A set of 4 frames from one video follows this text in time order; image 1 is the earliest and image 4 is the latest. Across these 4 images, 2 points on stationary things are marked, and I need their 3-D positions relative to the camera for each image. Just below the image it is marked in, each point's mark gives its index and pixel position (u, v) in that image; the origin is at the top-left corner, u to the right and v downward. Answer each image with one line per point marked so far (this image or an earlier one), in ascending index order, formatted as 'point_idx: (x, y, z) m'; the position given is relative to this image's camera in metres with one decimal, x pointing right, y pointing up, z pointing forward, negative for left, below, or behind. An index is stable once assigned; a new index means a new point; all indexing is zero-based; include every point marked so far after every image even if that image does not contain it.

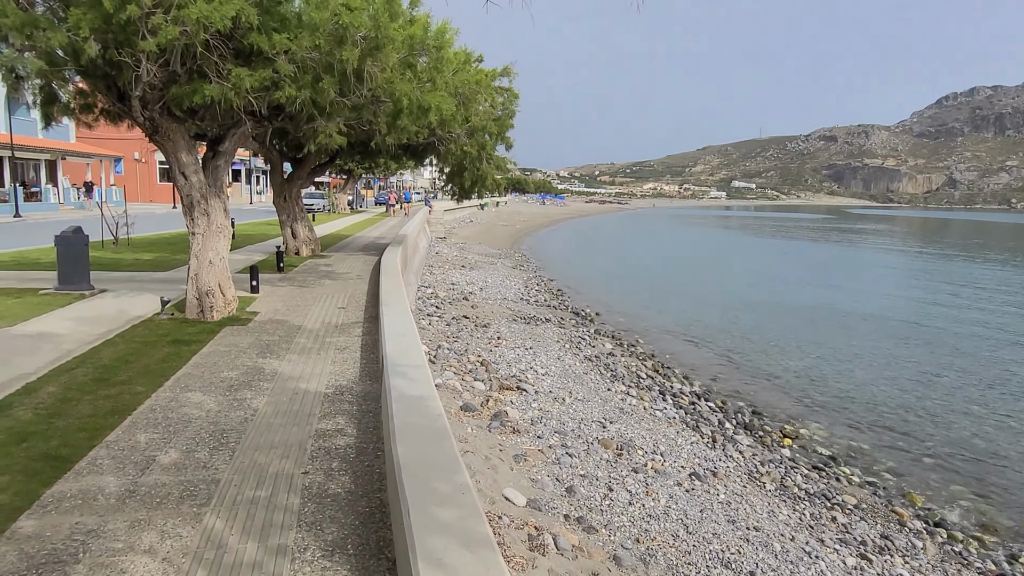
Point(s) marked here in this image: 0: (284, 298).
0: (-3.3, -0.1, +10.6) m
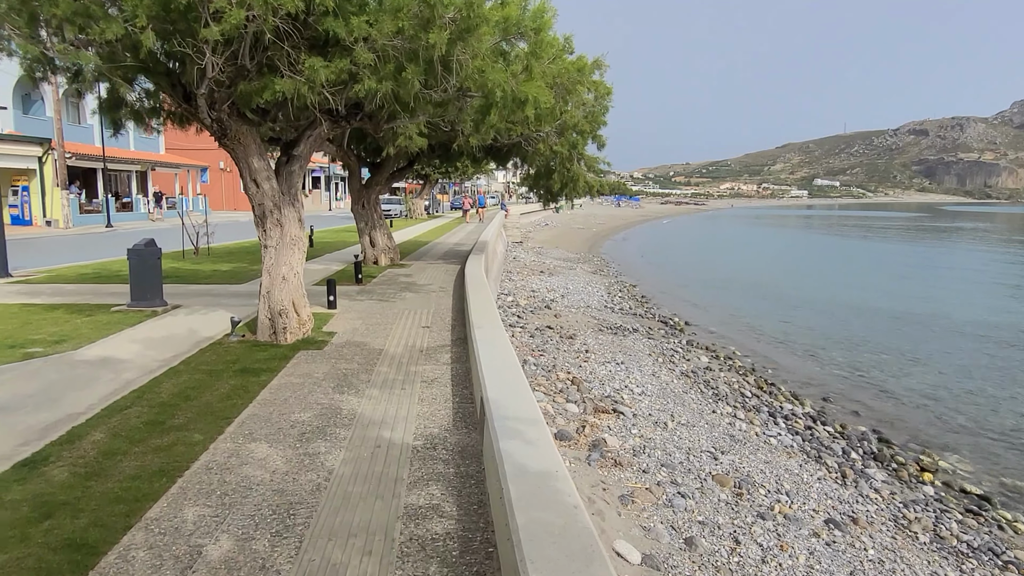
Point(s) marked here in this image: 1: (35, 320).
0: (-2.0, -0.4, +9.7) m
1: (-6.0, -0.4, +9.2) m
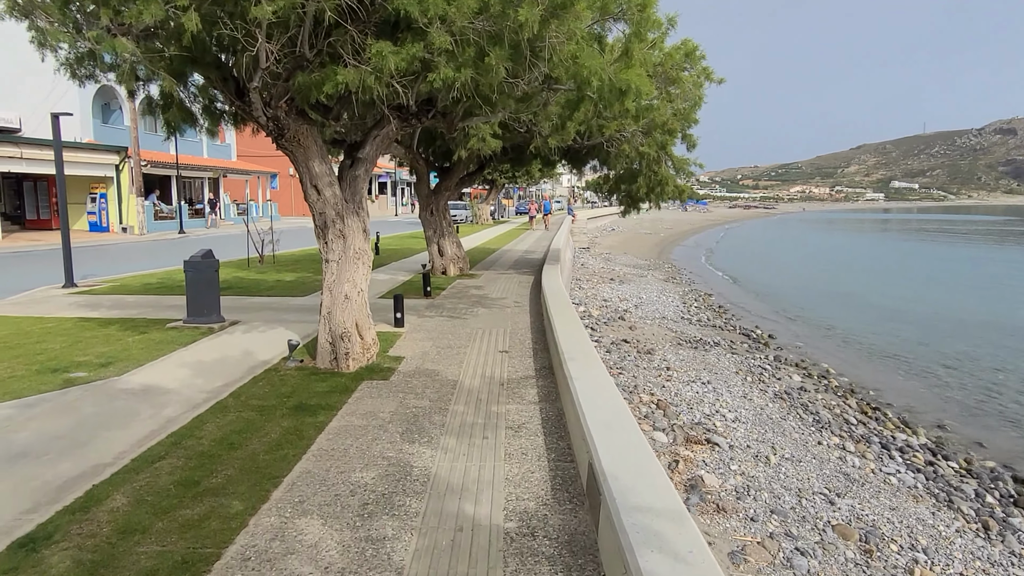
0: (-0.9, -0.6, +8.8) m
1: (-5.0, -0.6, +8.6) m
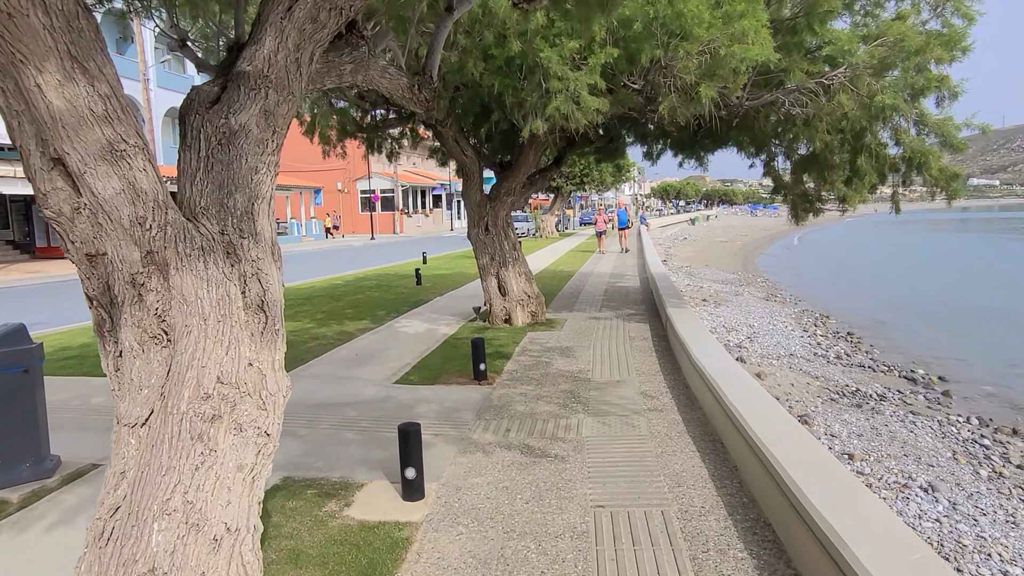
0: (-0.1, -1.2, +3.5) m
1: (-4.1, -1.3, +3.6) m
